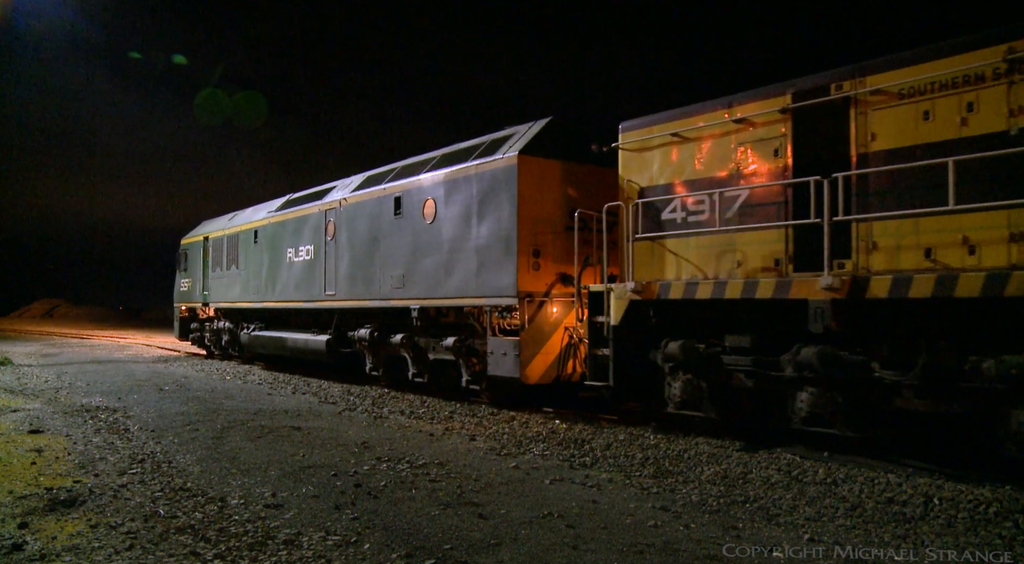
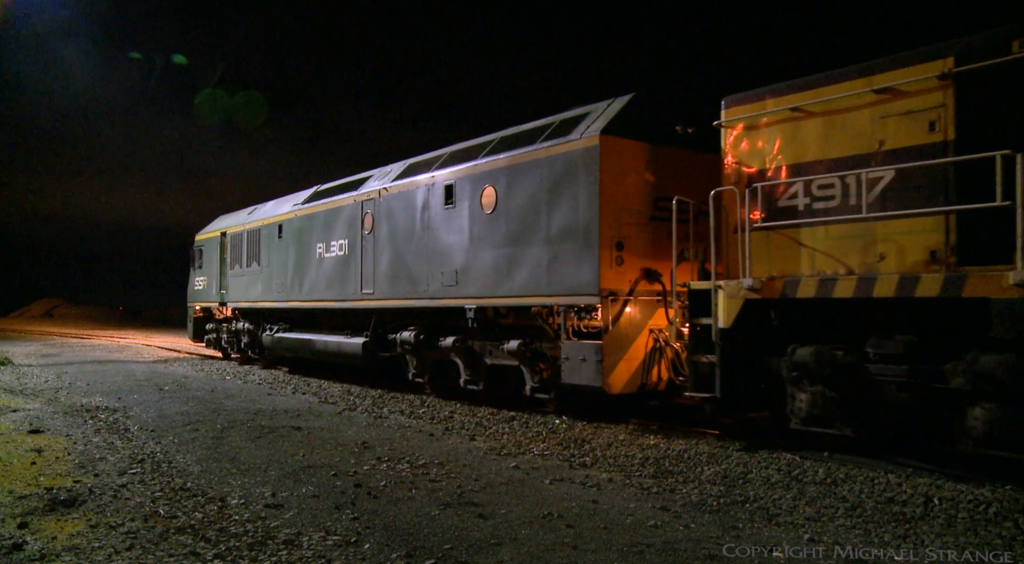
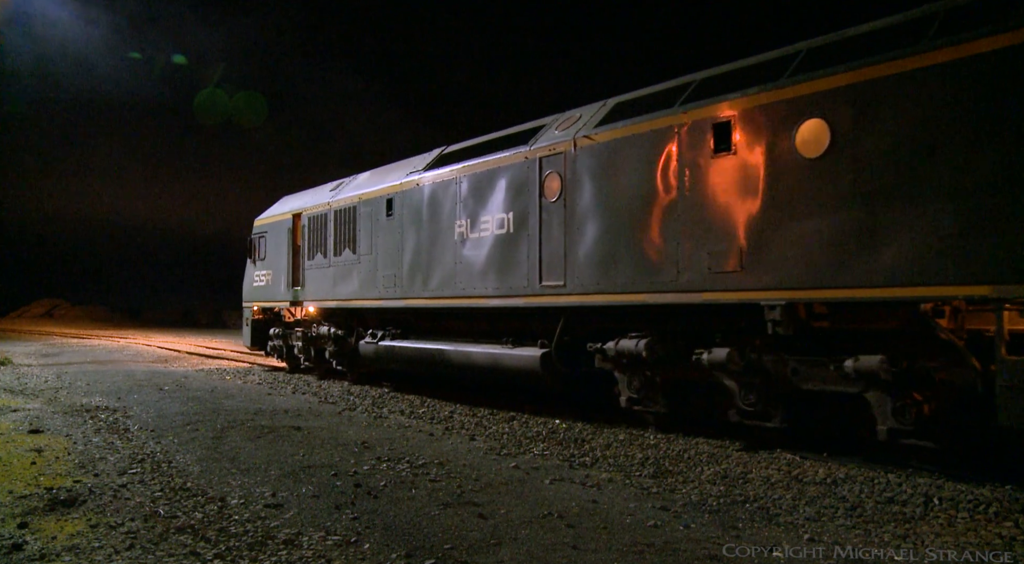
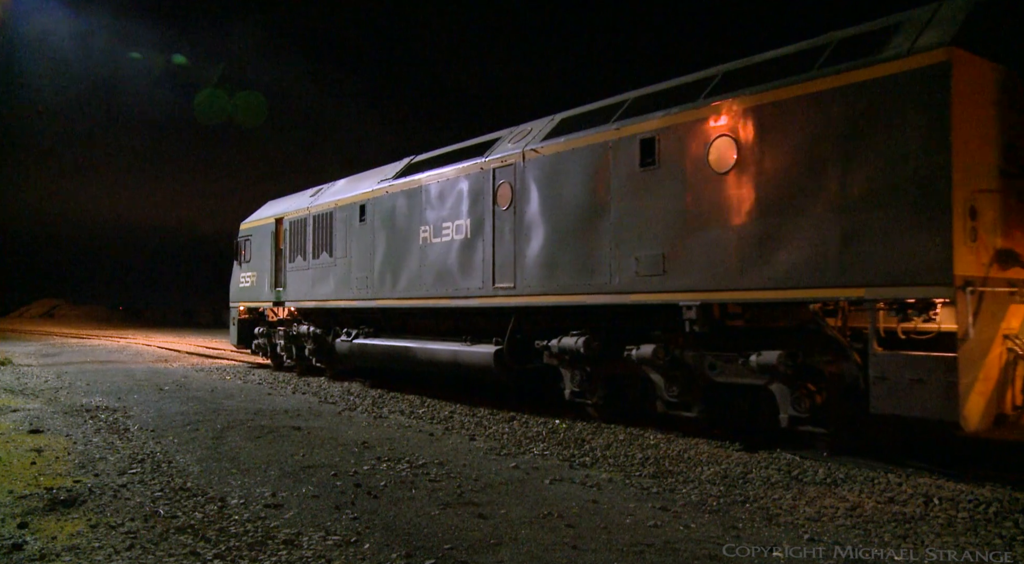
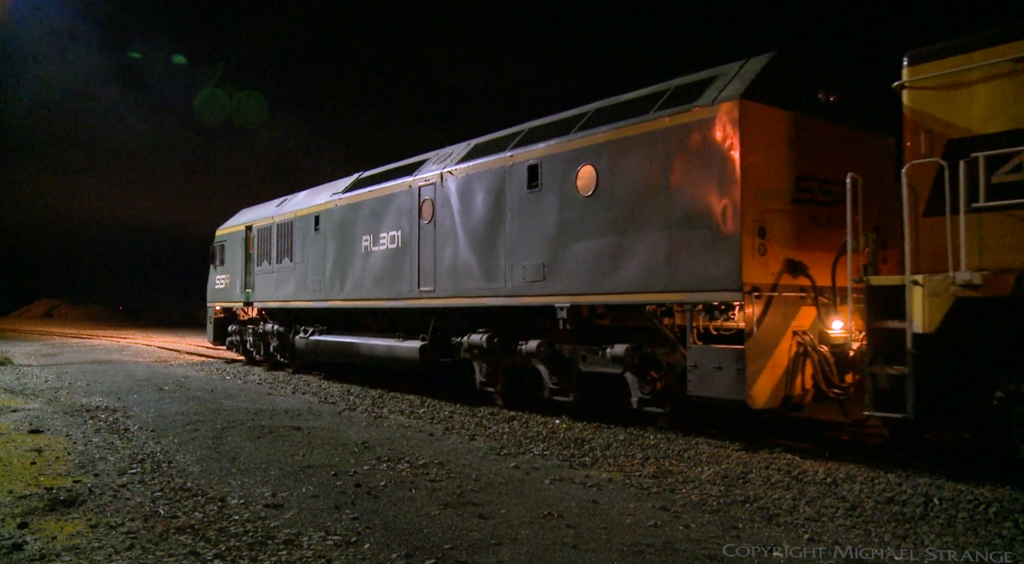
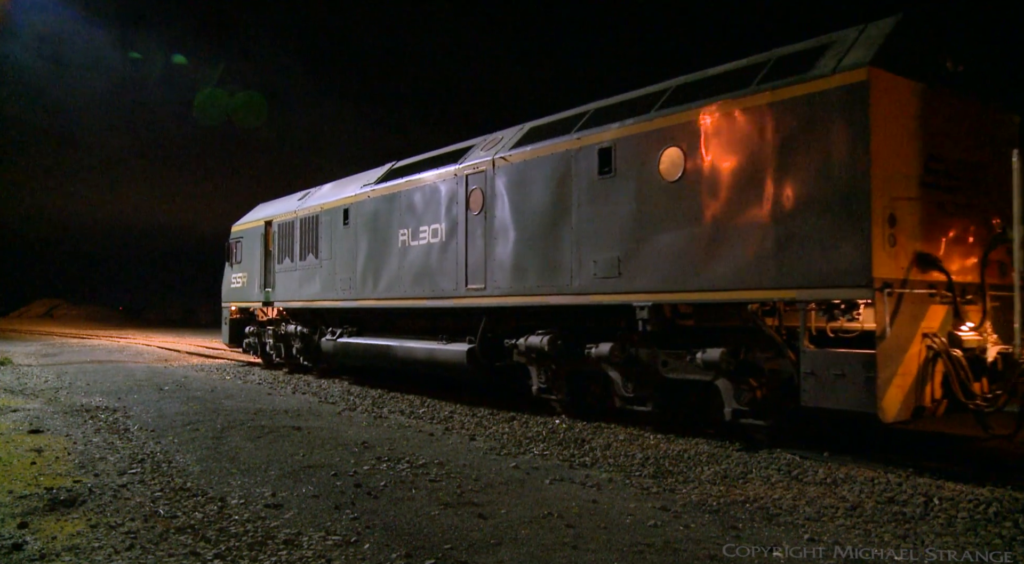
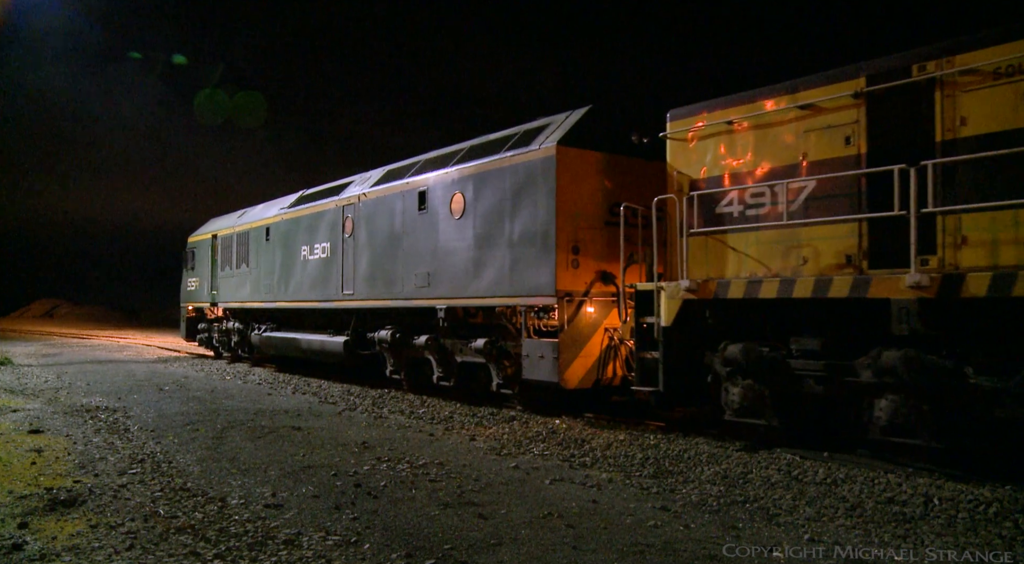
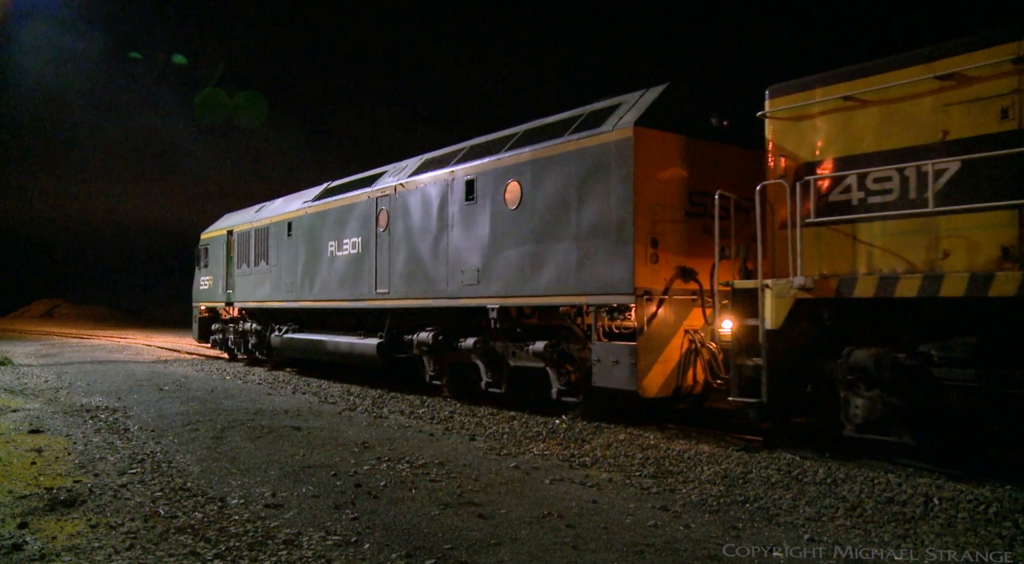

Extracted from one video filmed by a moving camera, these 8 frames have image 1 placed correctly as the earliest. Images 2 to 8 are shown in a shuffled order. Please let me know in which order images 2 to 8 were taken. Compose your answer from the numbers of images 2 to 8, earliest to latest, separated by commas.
7, 2, 8, 5, 6, 4, 3
